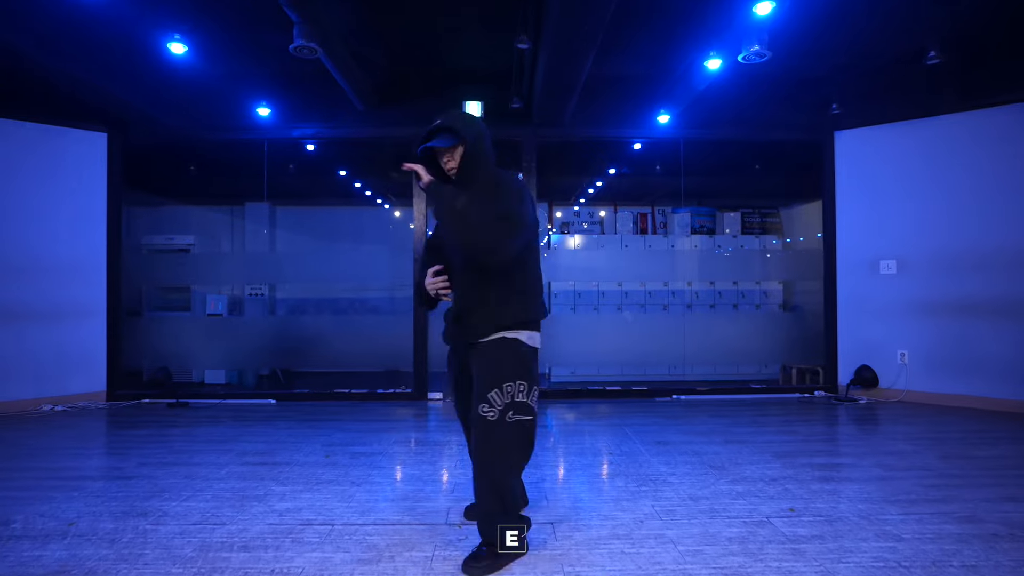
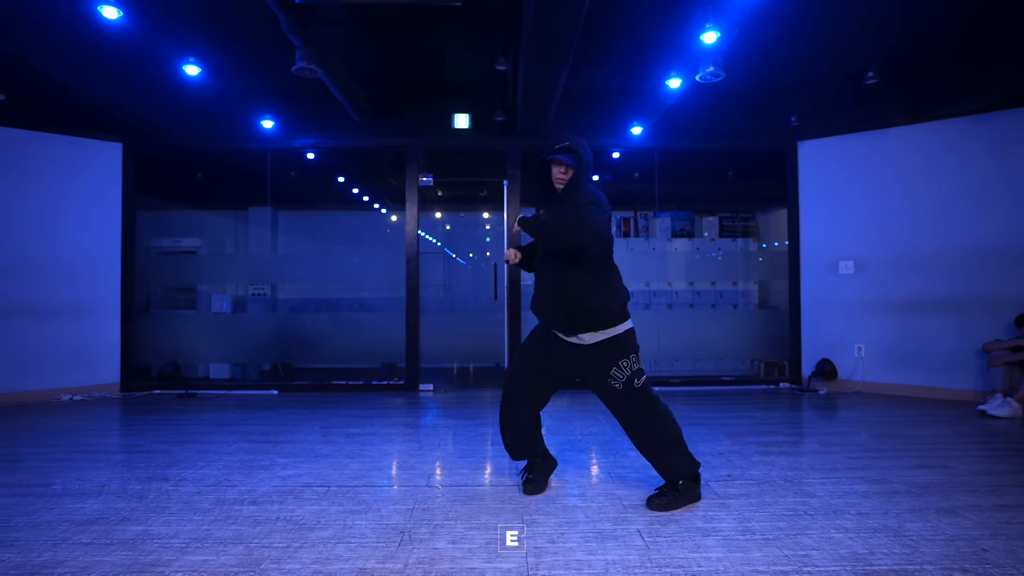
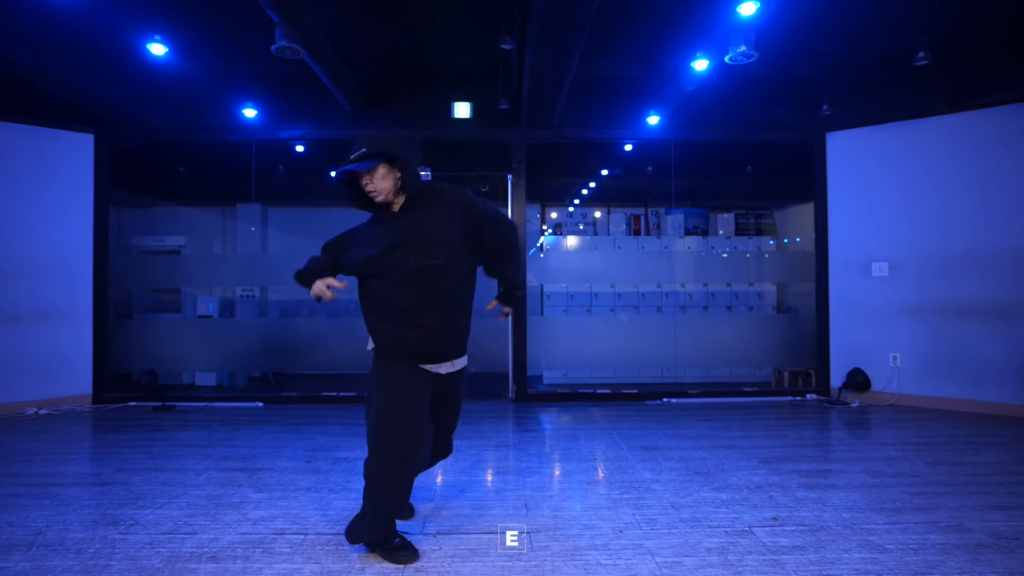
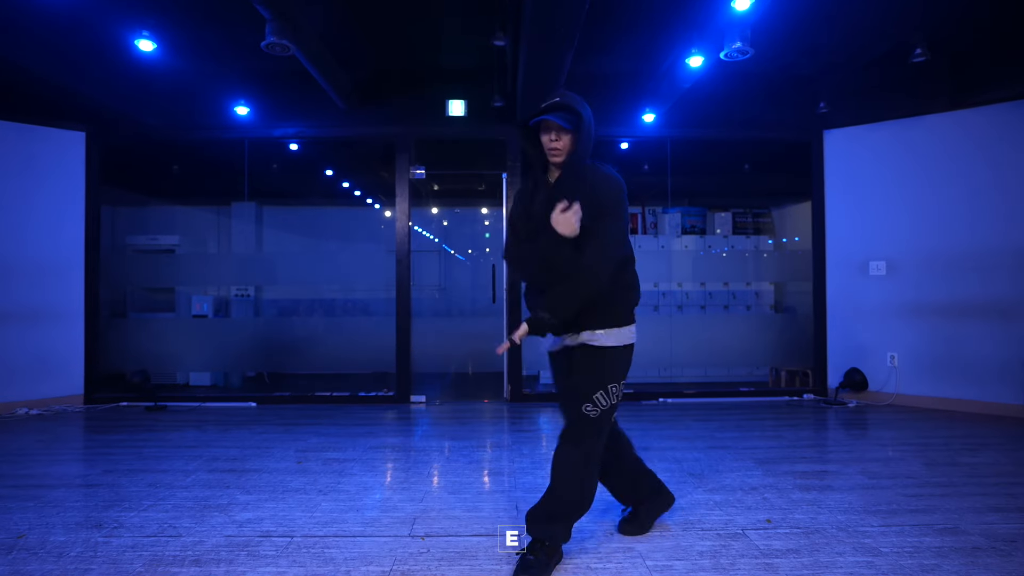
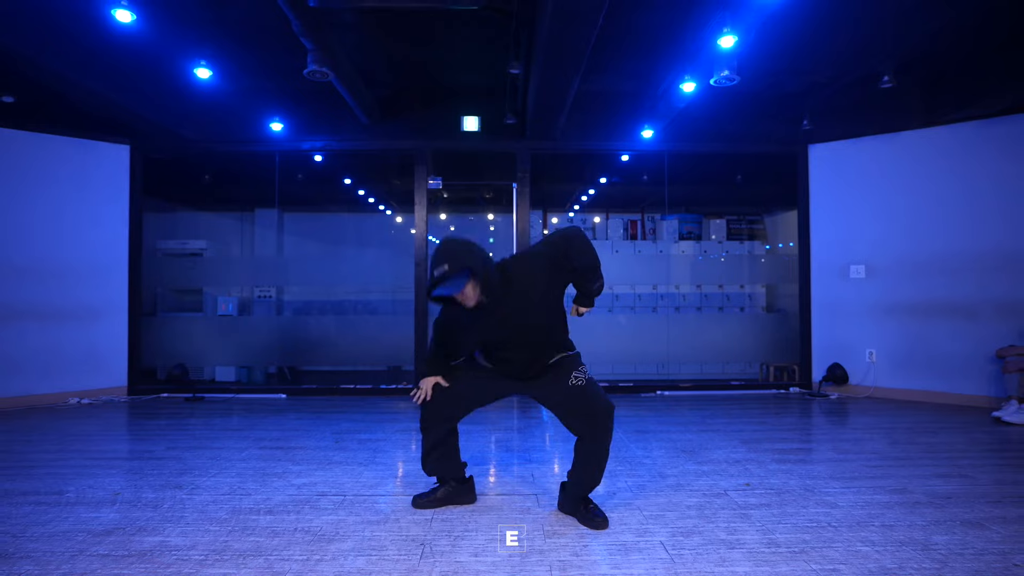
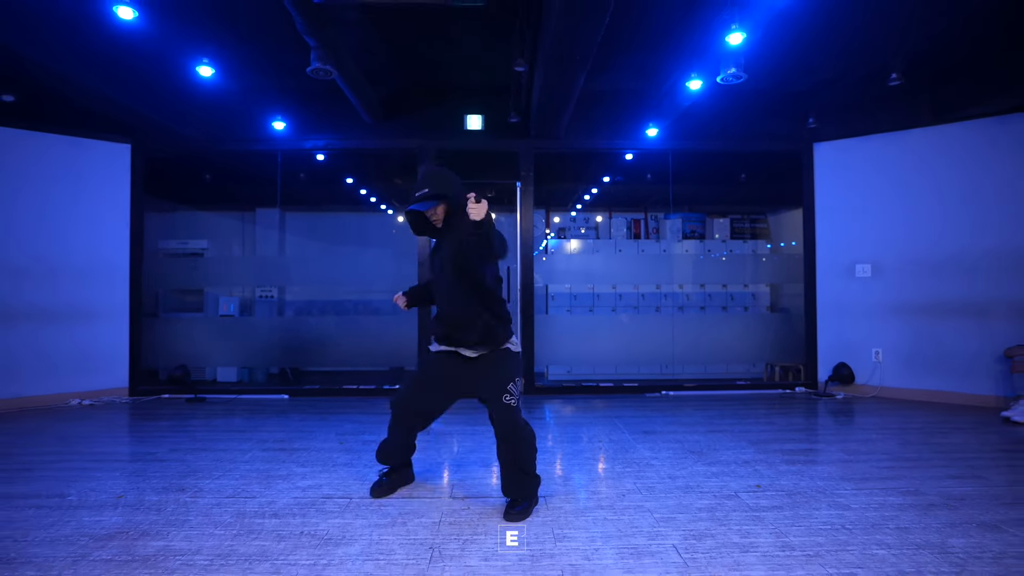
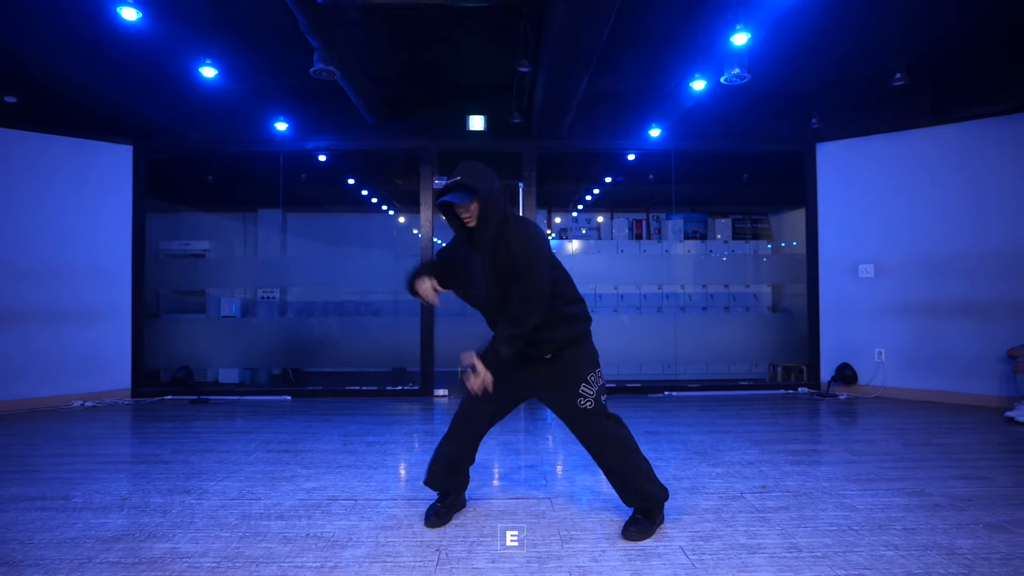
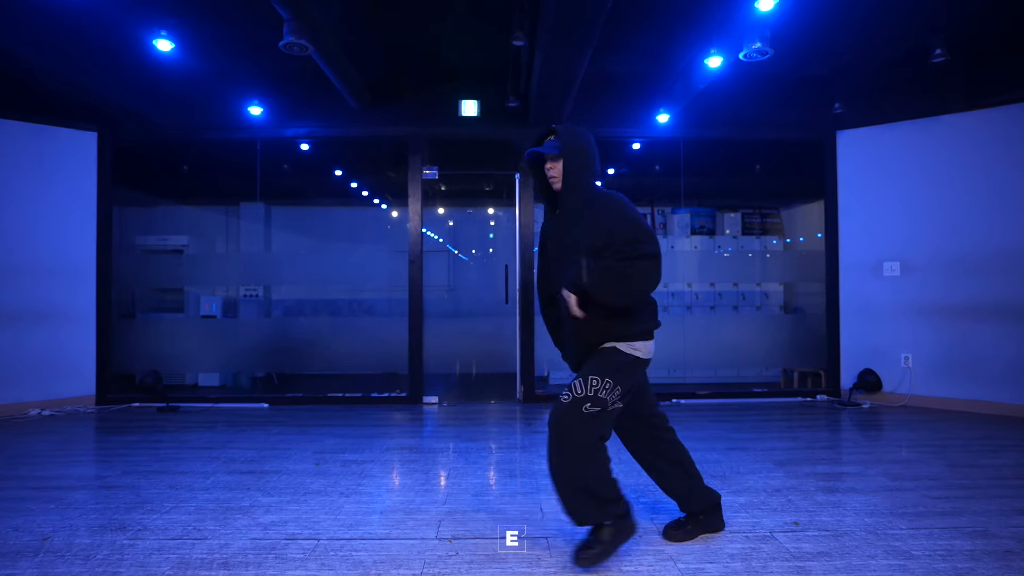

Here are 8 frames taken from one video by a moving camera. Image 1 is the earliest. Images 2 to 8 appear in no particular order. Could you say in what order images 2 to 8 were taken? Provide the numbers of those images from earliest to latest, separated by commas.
7, 3, 6, 8, 5, 4, 2
